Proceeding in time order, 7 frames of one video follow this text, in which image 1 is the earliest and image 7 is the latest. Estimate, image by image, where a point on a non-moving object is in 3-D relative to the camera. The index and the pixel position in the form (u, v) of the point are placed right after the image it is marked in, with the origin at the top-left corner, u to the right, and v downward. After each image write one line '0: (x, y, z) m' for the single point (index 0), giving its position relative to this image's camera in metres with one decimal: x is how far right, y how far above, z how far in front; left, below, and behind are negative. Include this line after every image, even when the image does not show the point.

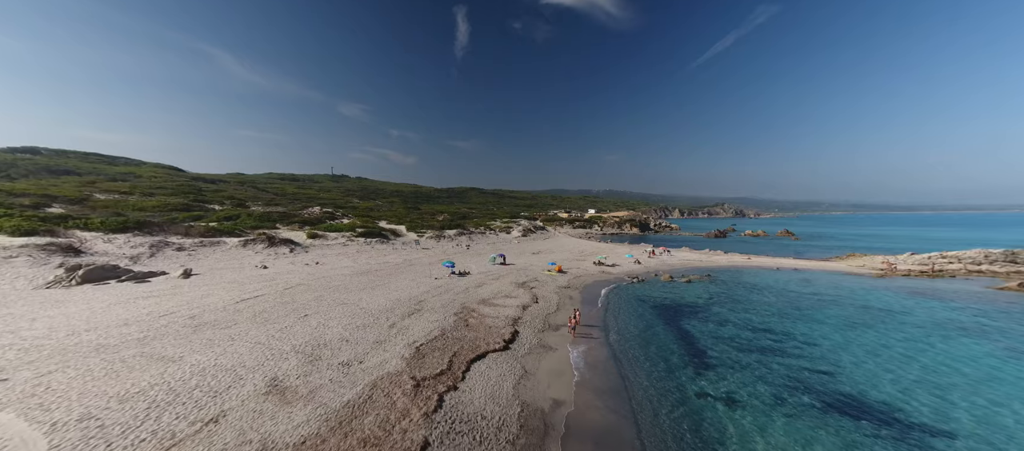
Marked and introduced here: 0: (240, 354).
0: (-10.5, -5.0, +11.7) m
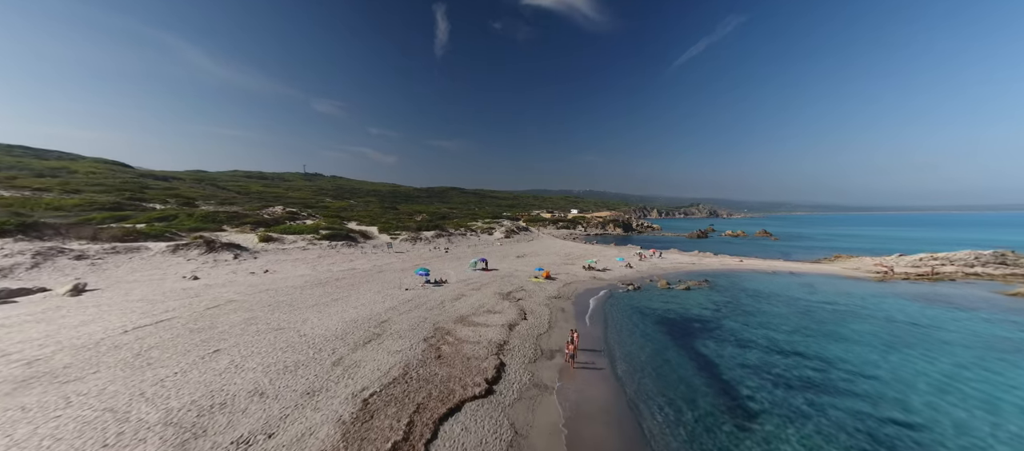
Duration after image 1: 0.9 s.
0: (-10.8, -5.1, +7.3) m
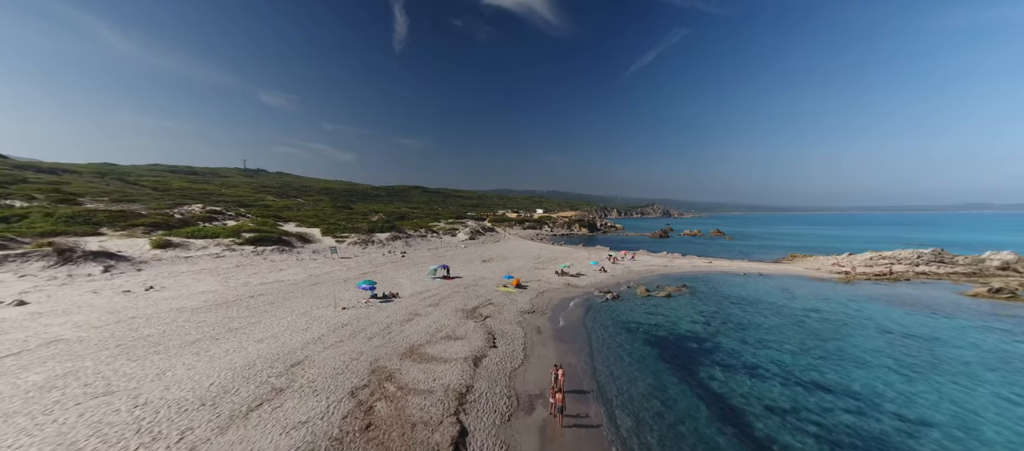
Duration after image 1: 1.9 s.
0: (-11.1, -5.3, +1.6) m
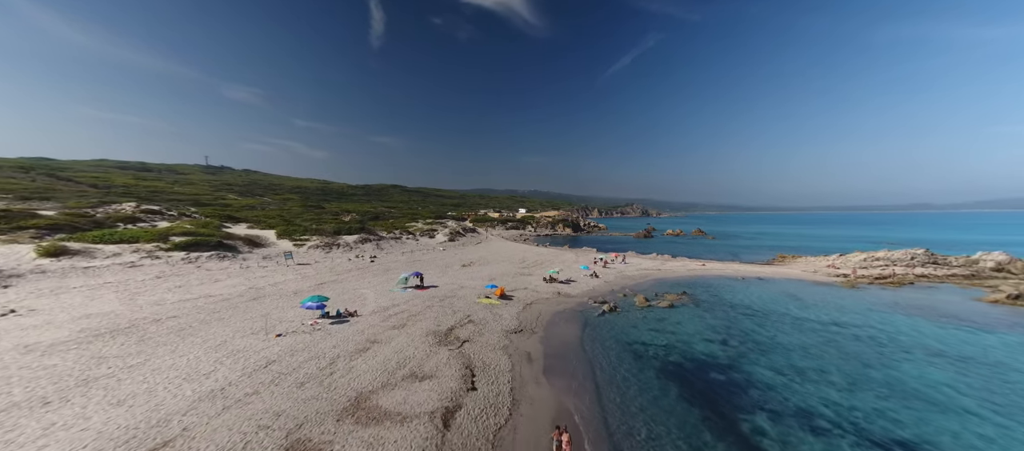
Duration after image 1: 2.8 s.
0: (-10.8, -5.5, -3.1) m
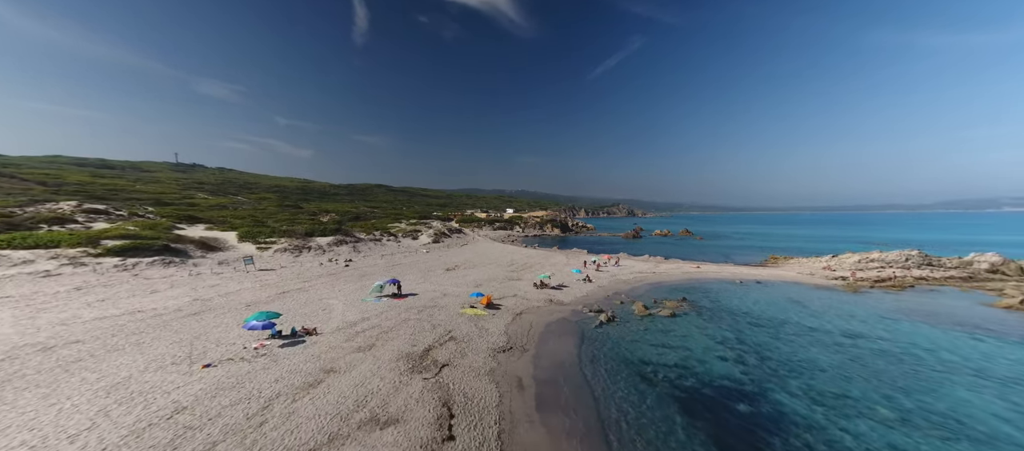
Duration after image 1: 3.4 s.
0: (-10.6, -5.6, -6.2) m
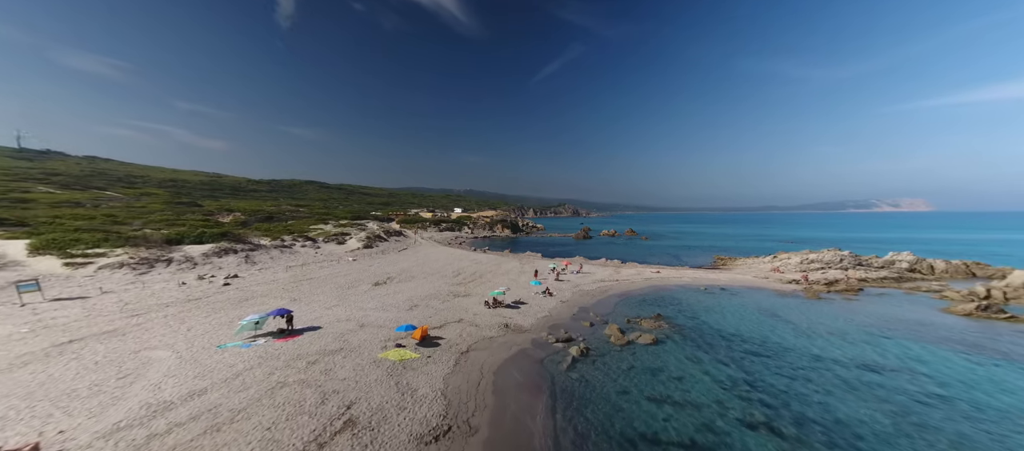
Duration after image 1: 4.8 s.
0: (-8.7, -6.0, -14.2) m
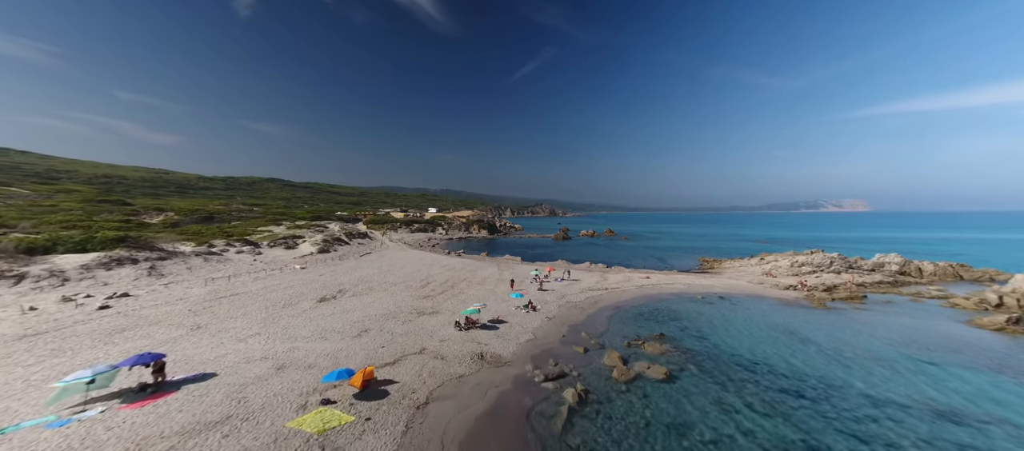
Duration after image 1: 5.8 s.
0: (-7.4, -6.2, -19.7) m
